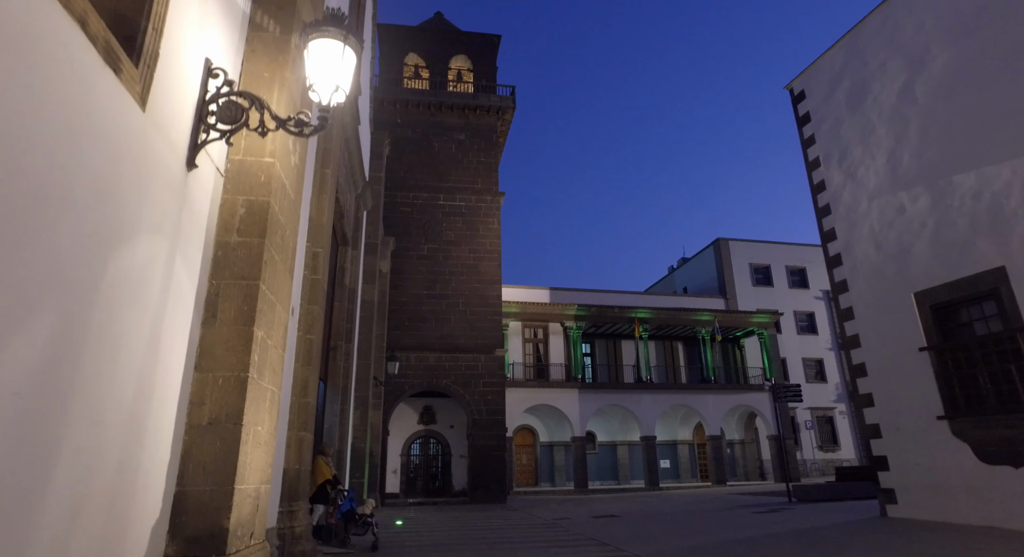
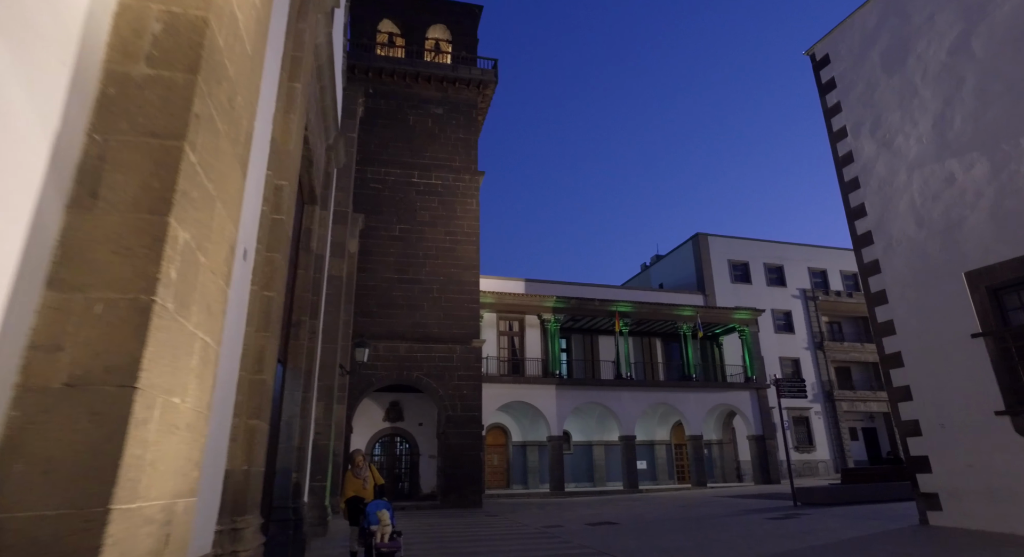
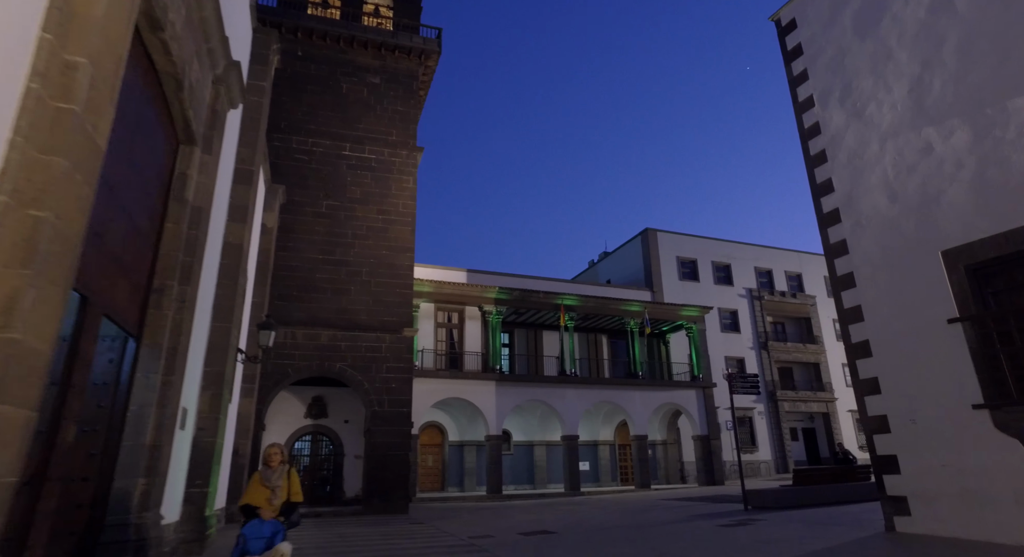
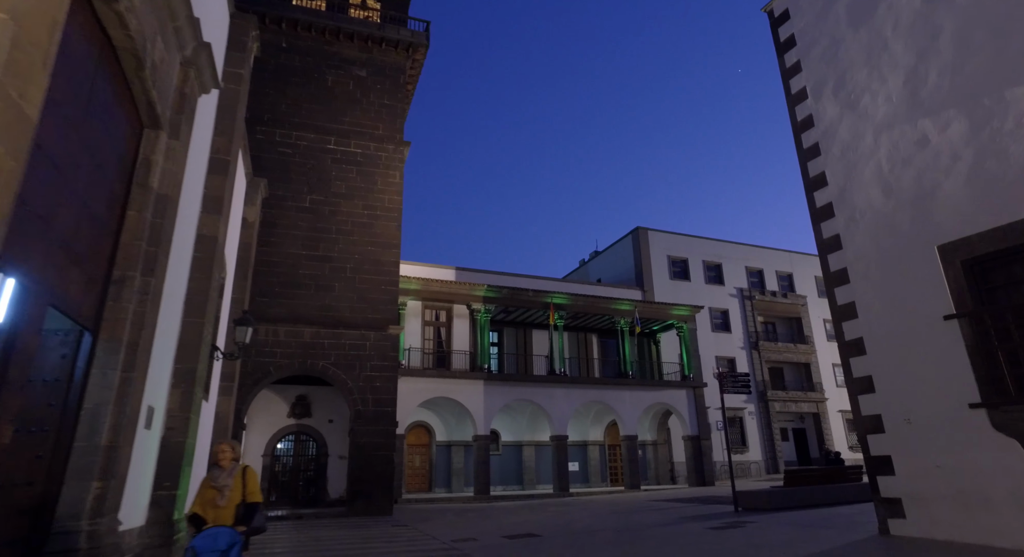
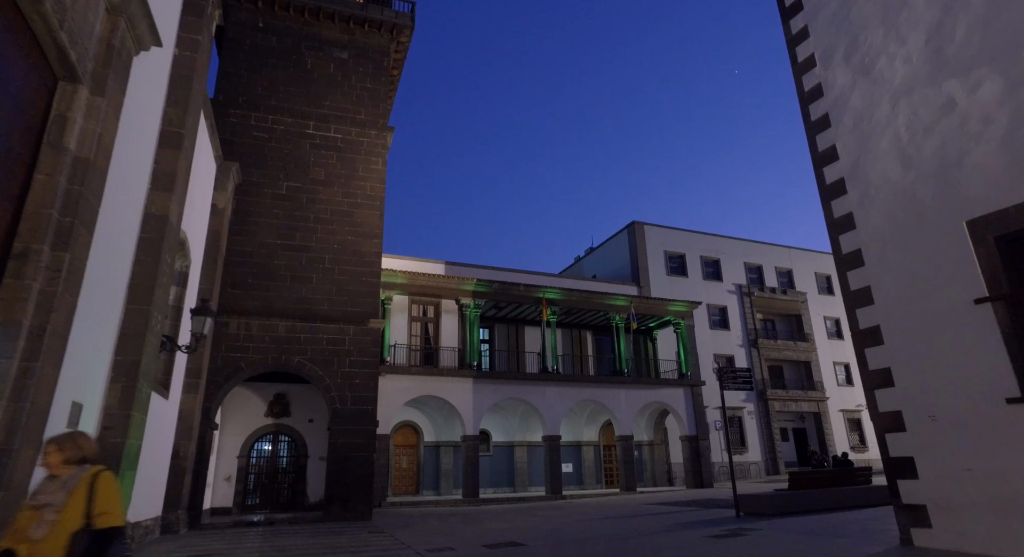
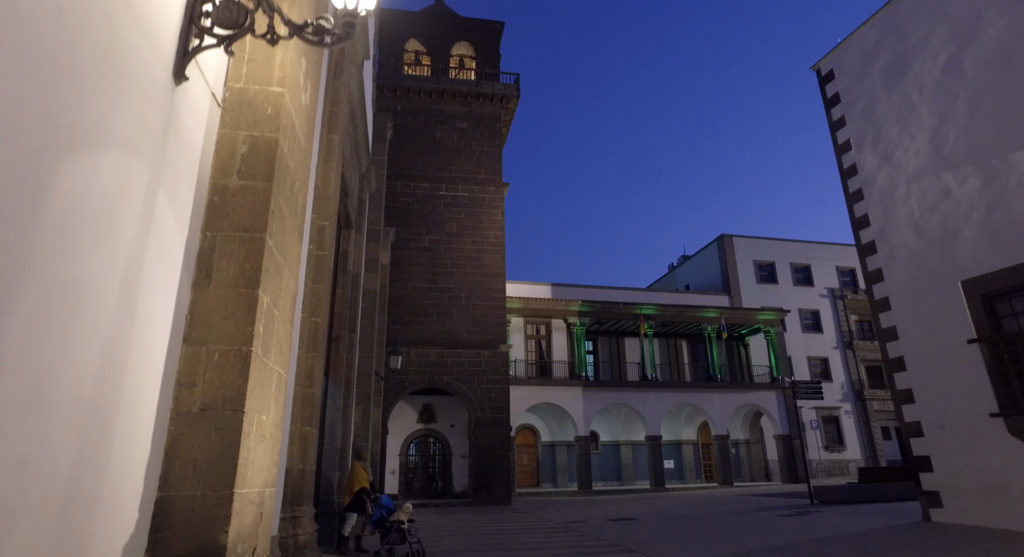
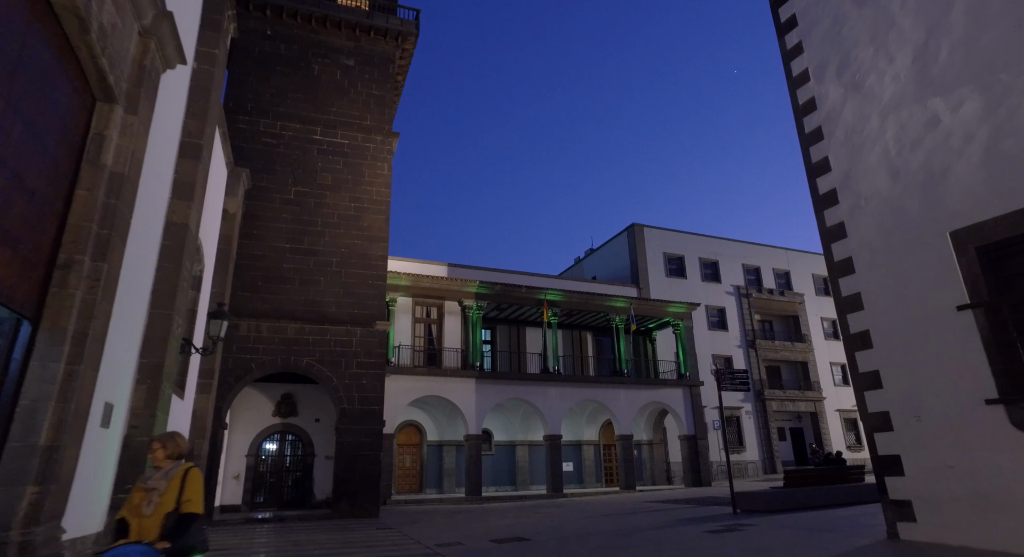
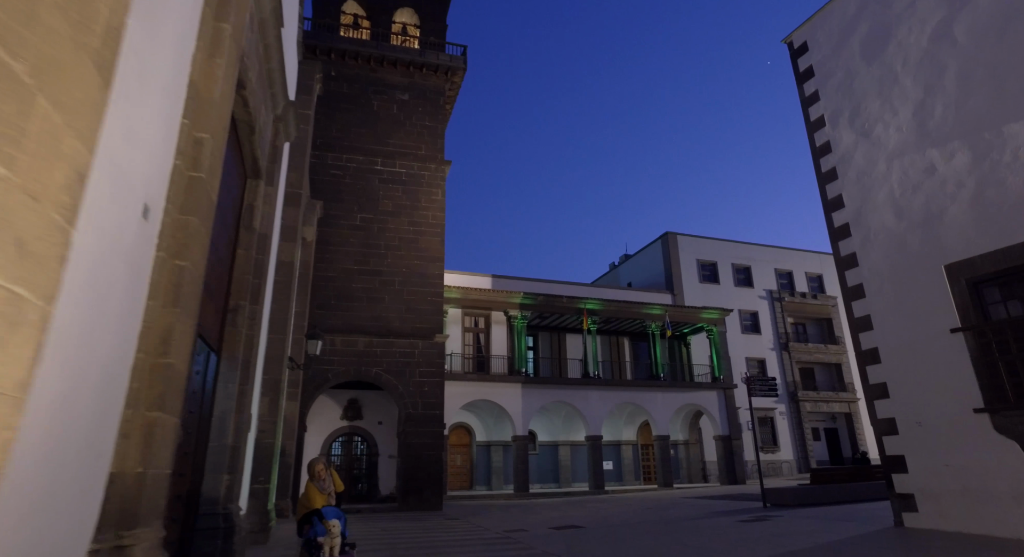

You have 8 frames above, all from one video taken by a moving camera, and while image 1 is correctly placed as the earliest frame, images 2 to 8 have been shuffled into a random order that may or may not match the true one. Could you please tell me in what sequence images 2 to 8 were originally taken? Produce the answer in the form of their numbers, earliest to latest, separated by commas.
6, 2, 8, 3, 4, 7, 5
